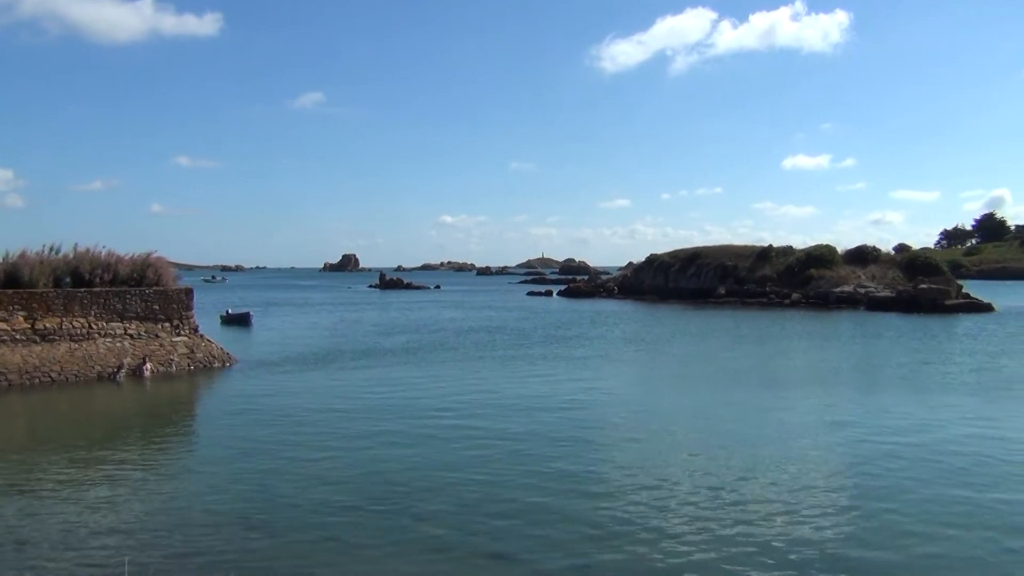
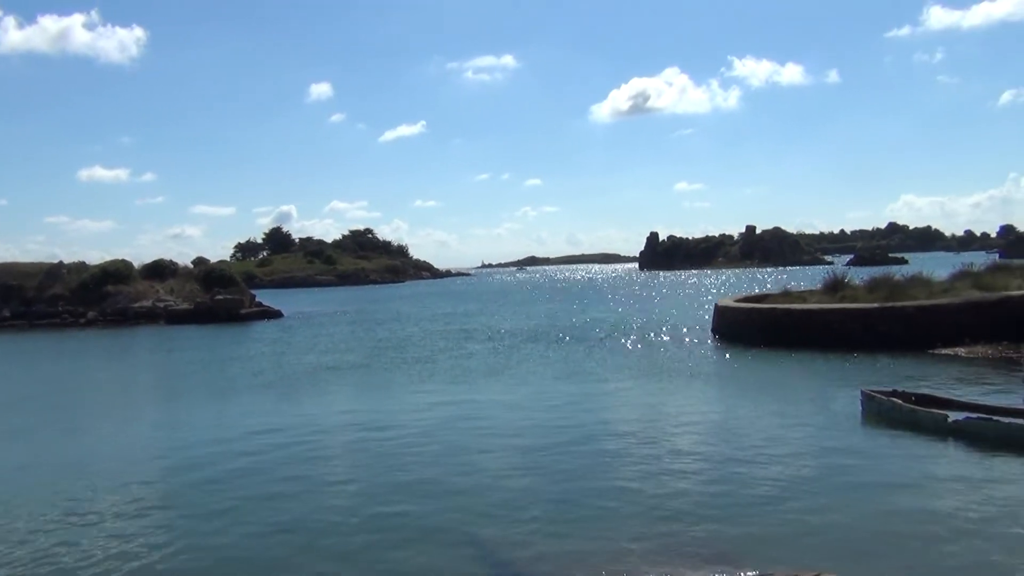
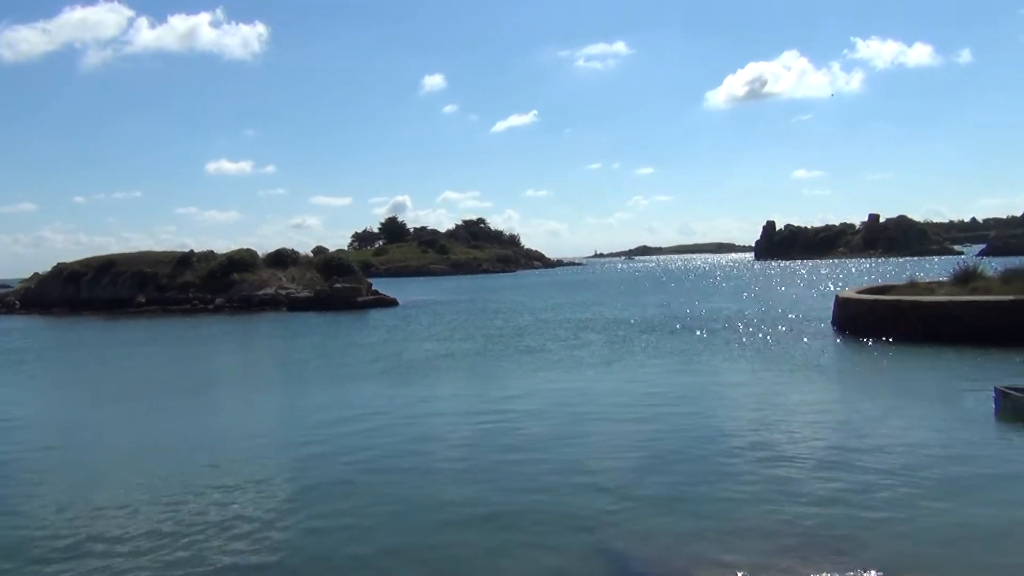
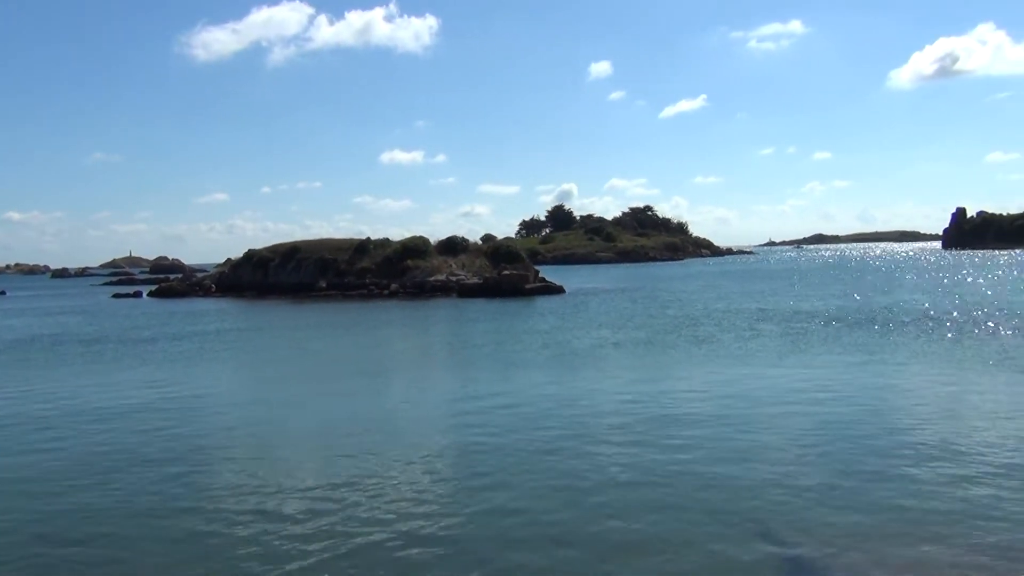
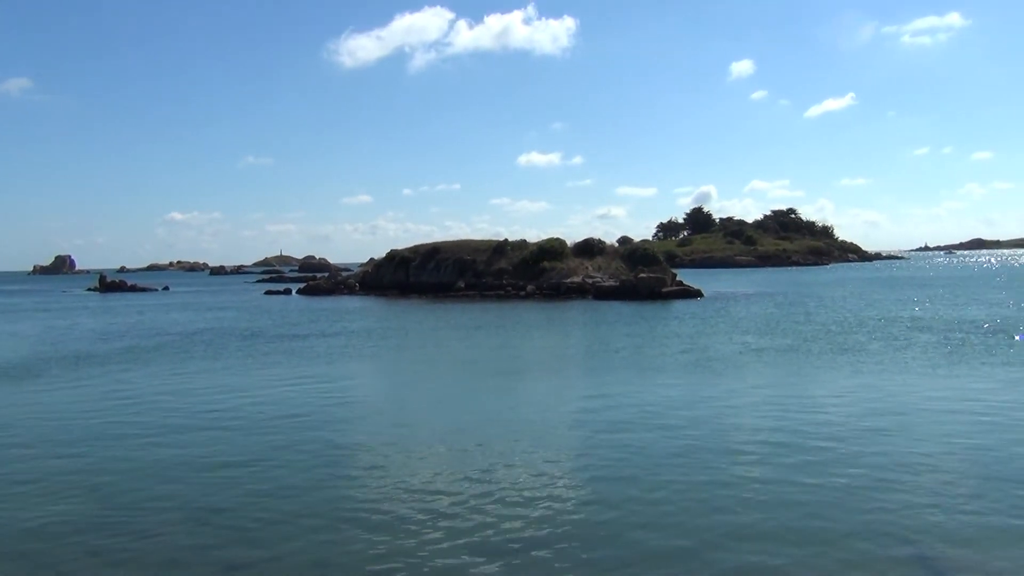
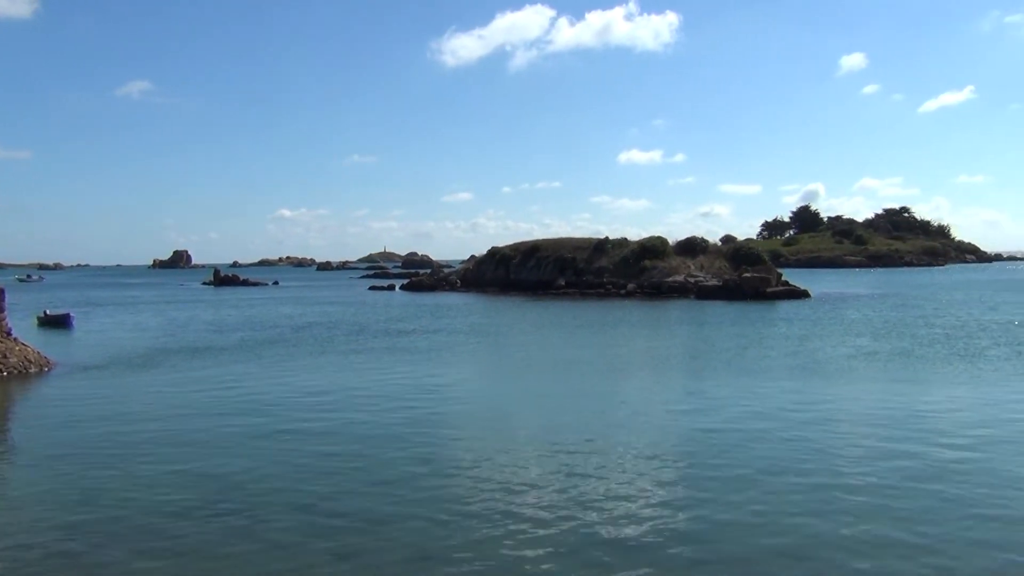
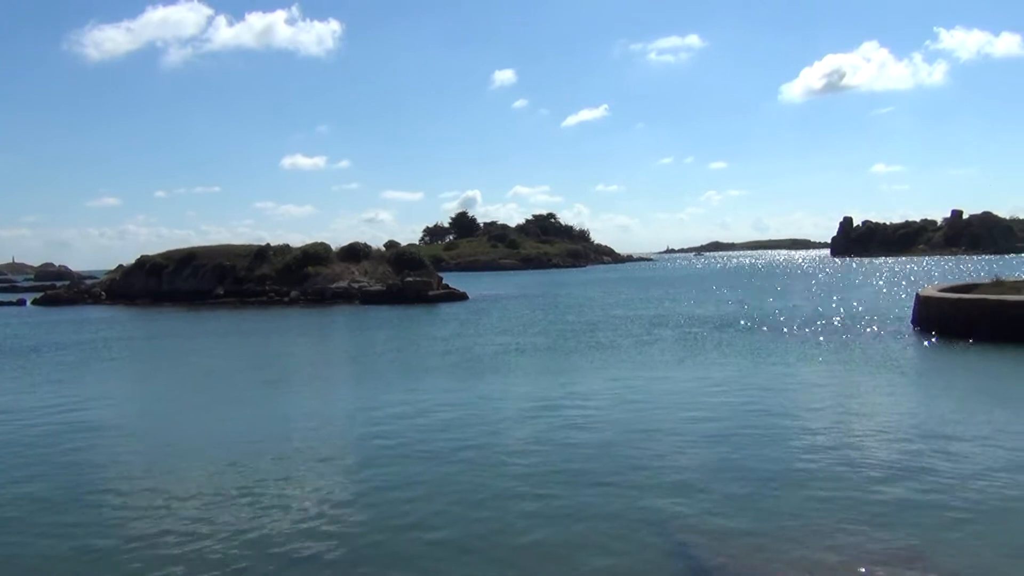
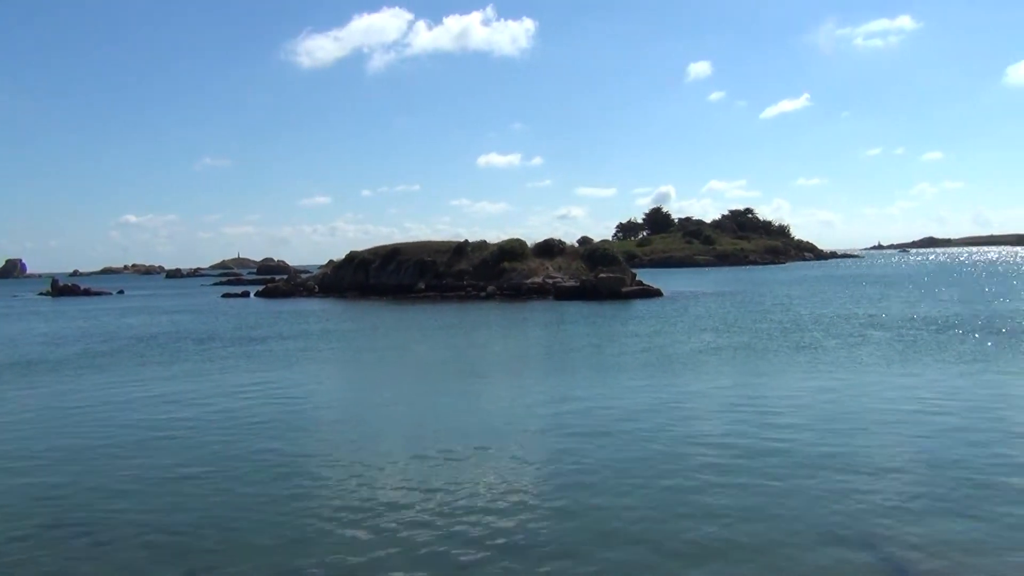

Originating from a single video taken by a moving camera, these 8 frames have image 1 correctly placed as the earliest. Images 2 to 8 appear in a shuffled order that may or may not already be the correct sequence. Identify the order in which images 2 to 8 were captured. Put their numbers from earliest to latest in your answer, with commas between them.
6, 5, 8, 4, 7, 3, 2
